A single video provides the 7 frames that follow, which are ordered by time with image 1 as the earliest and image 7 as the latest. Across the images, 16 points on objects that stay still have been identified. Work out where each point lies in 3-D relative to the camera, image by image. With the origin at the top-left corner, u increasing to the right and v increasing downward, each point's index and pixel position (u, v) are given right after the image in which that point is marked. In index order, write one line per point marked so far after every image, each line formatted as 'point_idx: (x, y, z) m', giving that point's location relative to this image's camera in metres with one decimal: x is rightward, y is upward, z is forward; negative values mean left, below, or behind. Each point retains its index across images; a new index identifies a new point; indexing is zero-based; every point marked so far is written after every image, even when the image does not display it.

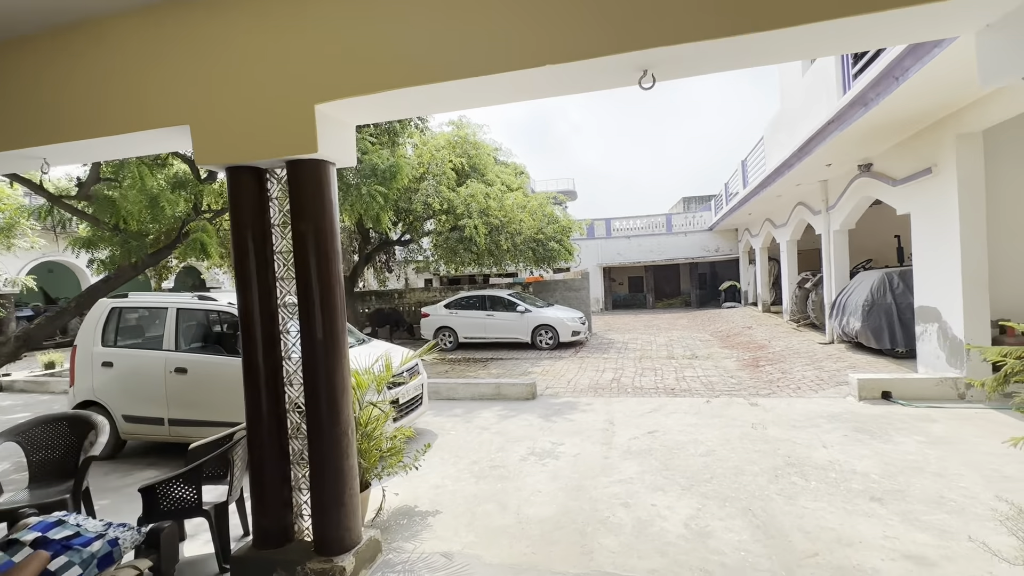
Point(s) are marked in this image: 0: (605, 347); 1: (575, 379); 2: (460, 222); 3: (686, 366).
0: (+2.4, -1.5, +12.2) m
1: (+1.1, -1.7, +8.6) m
2: (-1.4, +1.8, +12.2) m
3: (+3.4, -1.5, +9.2) m
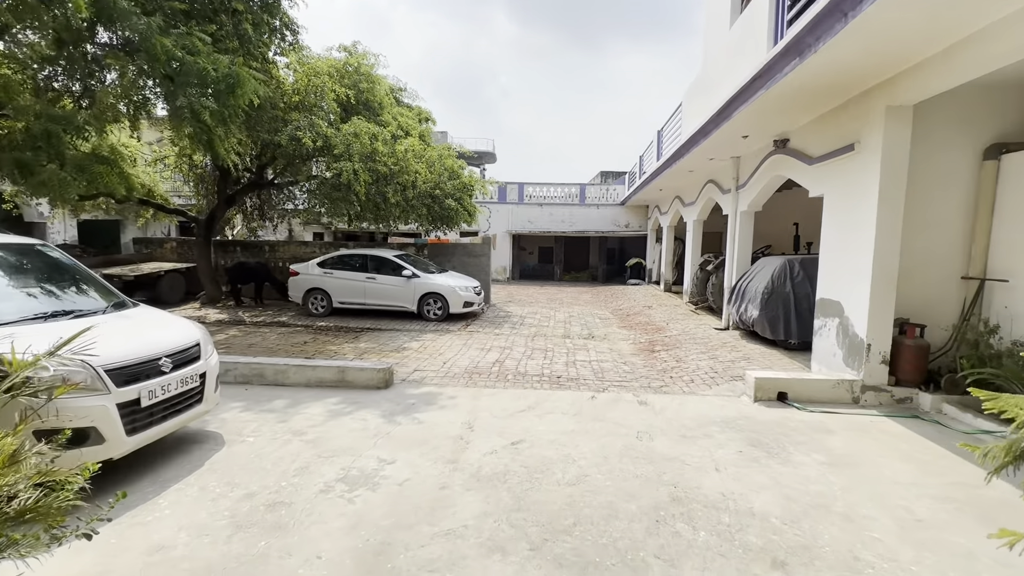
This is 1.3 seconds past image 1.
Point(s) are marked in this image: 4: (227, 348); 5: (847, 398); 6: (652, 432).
0: (-0.3, -0.8, +11.1) m
1: (-0.9, -1.1, +7.4) m
2: (-3.8, +2.7, +10.2) m
3: (+1.2, -1.1, +8.4) m
4: (-4.9, -1.0, +8.2) m
5: (+3.6, -1.2, +5.0) m
6: (+1.3, -1.3, +4.2) m
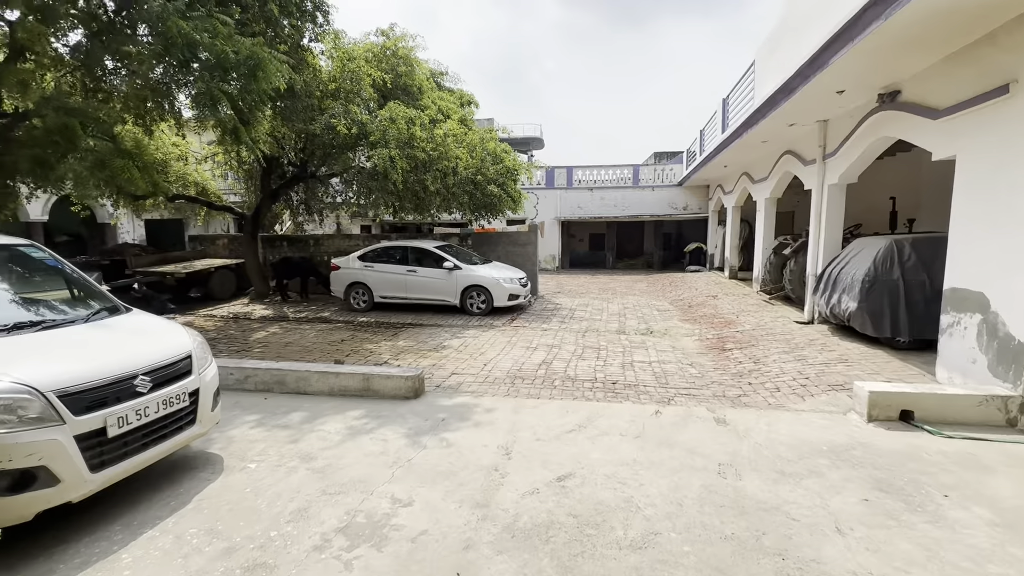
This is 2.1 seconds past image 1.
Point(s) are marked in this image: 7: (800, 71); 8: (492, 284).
0: (+0.8, -0.6, +10.3) m
1: (-0.2, -1.0, +6.7) m
2: (-2.8, +2.8, +9.7) m
3: (+2.0, -0.9, +7.5) m
4: (-4.1, -1.0, +7.9) m
5: (+4.0, -1.1, +3.8) m
6: (+1.6, -1.2, +3.3) m
7: (+3.6, +2.7, +5.8) m
8: (-0.4, +0.1, +9.9) m
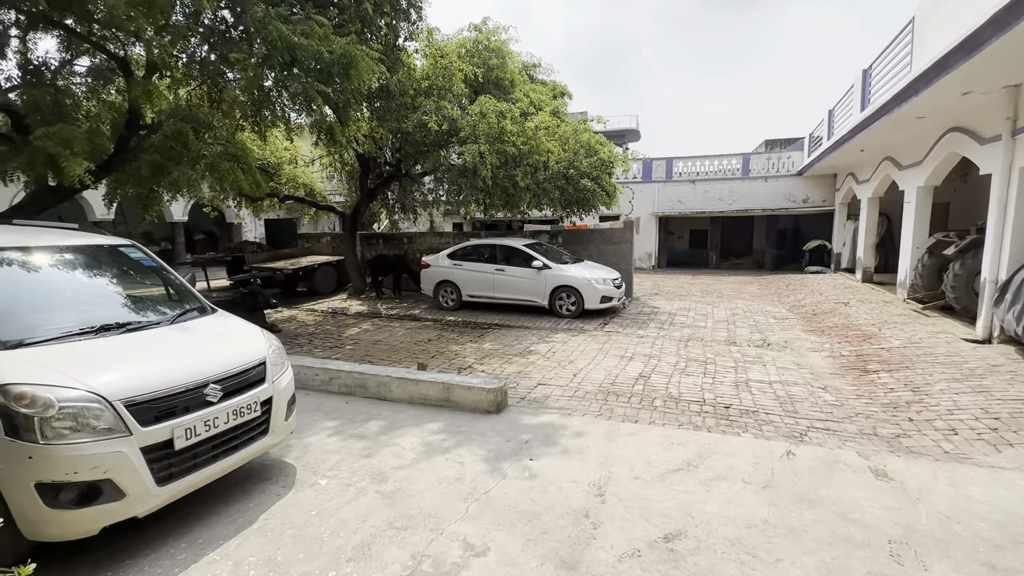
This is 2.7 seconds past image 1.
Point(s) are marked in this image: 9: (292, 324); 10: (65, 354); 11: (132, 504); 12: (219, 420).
0: (+2.7, -0.6, +9.5) m
1: (+0.9, -1.1, +6.1) m
2: (-1.0, +2.9, +9.5) m
3: (+3.3, -1.0, +6.4) m
4: (-2.7, -0.9, +8.0) m
5: (+4.5, -1.2, +2.5) m
6: (+2.1, -1.3, +2.4) m
7: (+4.6, +2.6, +4.5) m
8: (+1.4, +0.1, +9.3) m
9: (-4.4, -0.7, +9.5) m
10: (-2.4, -0.4, +2.5) m
11: (-1.9, -1.1, +2.3) m
12: (-1.7, -0.8, +2.7) m
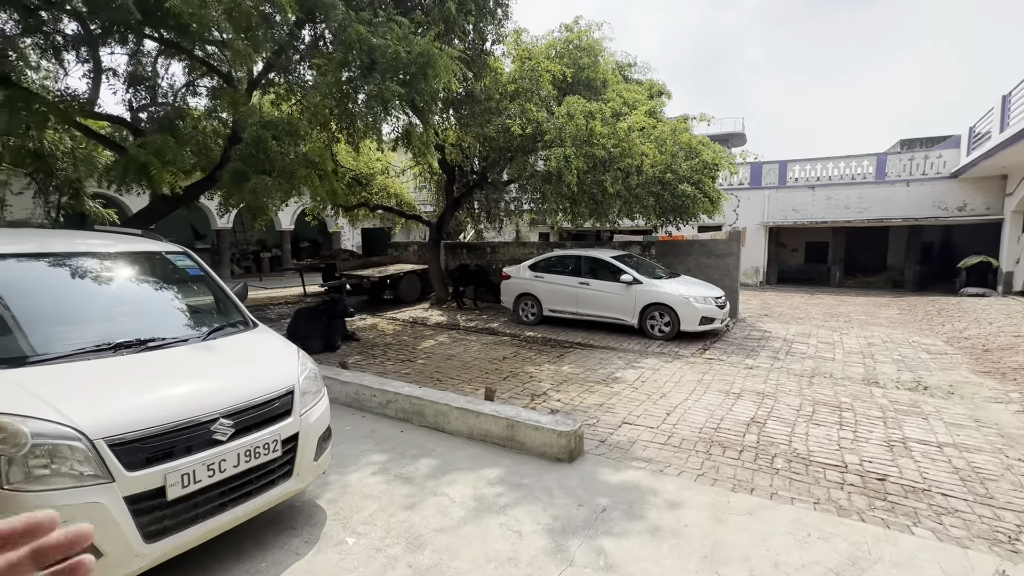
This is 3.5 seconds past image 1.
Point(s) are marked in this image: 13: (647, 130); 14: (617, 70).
0: (+4.1, -1.0, +8.1) m
1: (+1.8, -1.3, +5.1) m
2: (+0.7, +2.6, +8.9) m
3: (+4.2, -1.3, +5.0) m
4: (-1.3, -1.1, +7.7) m
5: (+4.7, -1.4, +0.9) m
6: (+2.3, -1.5, +1.3) m
7: (+5.2, +2.3, +2.9) m
8: (+2.9, -0.3, +8.2) m
9: (-2.8, -0.9, +9.5) m
10: (-2.1, -0.4, +2.2) m
11: (-1.7, -1.1, +1.9) m
12: (-1.4, -0.8, +2.3) m
13: (+2.7, +3.2, +9.6) m
14: (+2.7, +5.6, +12.1) m
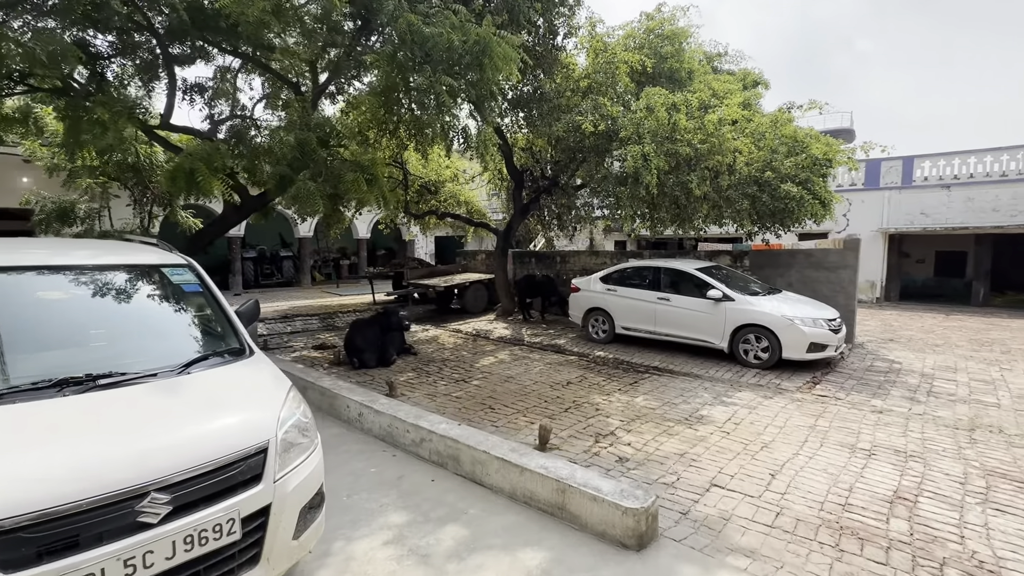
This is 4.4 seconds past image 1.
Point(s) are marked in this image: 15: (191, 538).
0: (+5.1, -1.3, +6.5) m
1: (+2.3, -1.5, +3.9) m
2: (+1.9, +2.3, +7.9) m
3: (+4.6, -1.5, +3.5) m
4: (-0.4, -1.3, +7.0) m
5: (+4.5, -1.6, -0.6) m
6: (+2.2, -1.7, +0.1) m
7: (+5.4, +2.1, +1.3) m
8: (+3.9, -0.5, +6.8) m
9: (-1.5, -1.1, +9.0) m
10: (-2.0, -0.5, +1.7) m
11: (-1.6, -1.2, +1.4) m
12: (-1.3, -0.9, +1.7) m
13: (+4.0, +2.9, +8.3) m
14: (+4.4, +5.3, +10.8) m
15: (-1.2, -0.9, +1.8) m
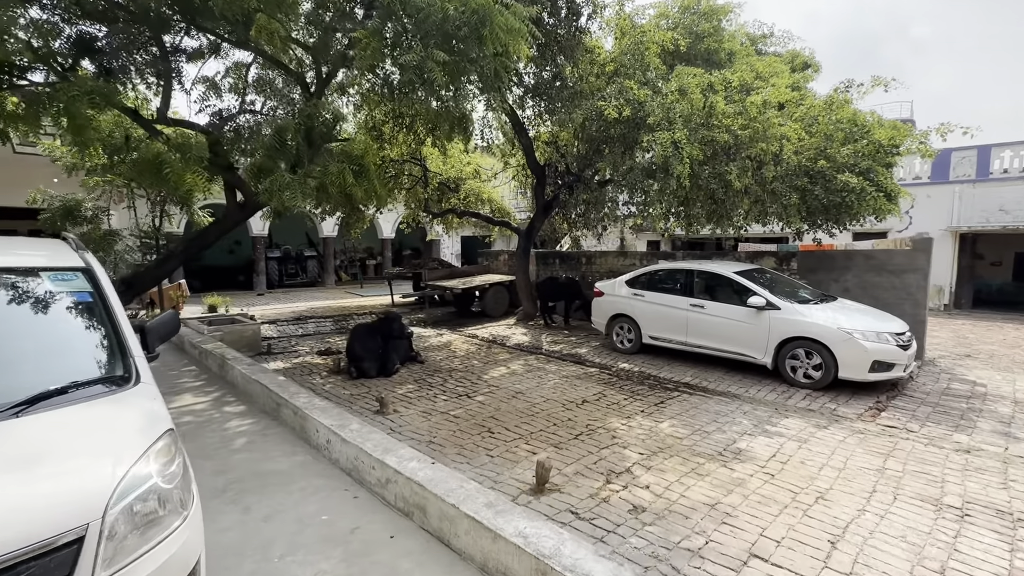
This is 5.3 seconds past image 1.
0: (+5.2, -1.4, +5.4) m
1: (+2.2, -1.6, +3.0) m
2: (+2.1, +2.2, +7.1) m
3: (+4.5, -1.6, +2.4) m
4: (-0.2, -1.4, +6.3) m
5: (+4.1, -1.7, -1.7) m
6: (+1.8, -1.7, -0.8) m
7: (+5.1, +2.0, +0.2) m
8: (+4.0, -0.6, +5.8) m
9: (-1.3, -1.2, +8.4) m
10: (-2.2, -0.5, +1.1) m
11: (-1.9, -1.3, +0.8) m
12: (-1.5, -1.0, +1.1) m
13: (+4.3, +2.8, +7.3) m
14: (+4.9, +5.2, +9.8) m
15: (-1.4, -1.0, +1.1) m
